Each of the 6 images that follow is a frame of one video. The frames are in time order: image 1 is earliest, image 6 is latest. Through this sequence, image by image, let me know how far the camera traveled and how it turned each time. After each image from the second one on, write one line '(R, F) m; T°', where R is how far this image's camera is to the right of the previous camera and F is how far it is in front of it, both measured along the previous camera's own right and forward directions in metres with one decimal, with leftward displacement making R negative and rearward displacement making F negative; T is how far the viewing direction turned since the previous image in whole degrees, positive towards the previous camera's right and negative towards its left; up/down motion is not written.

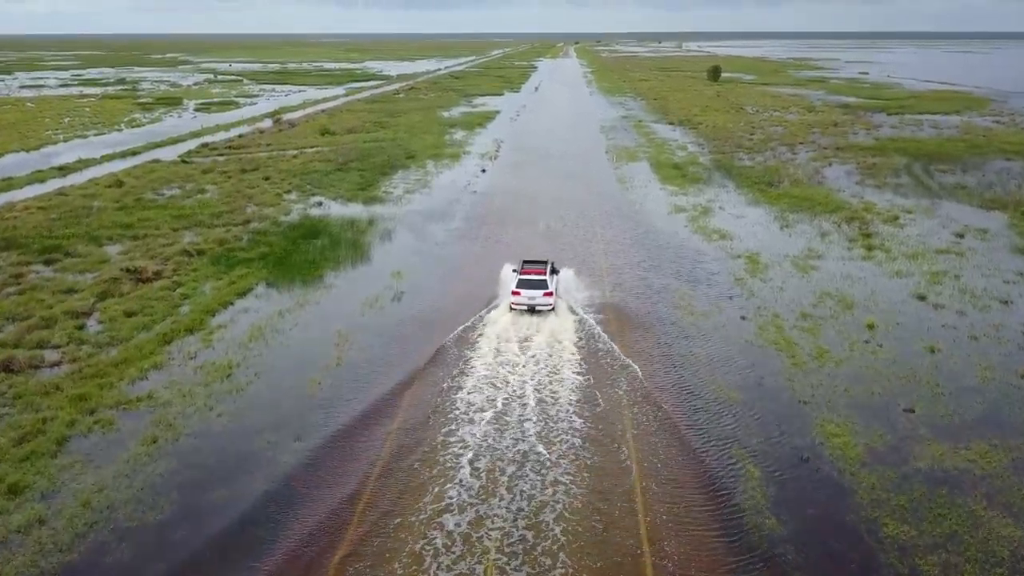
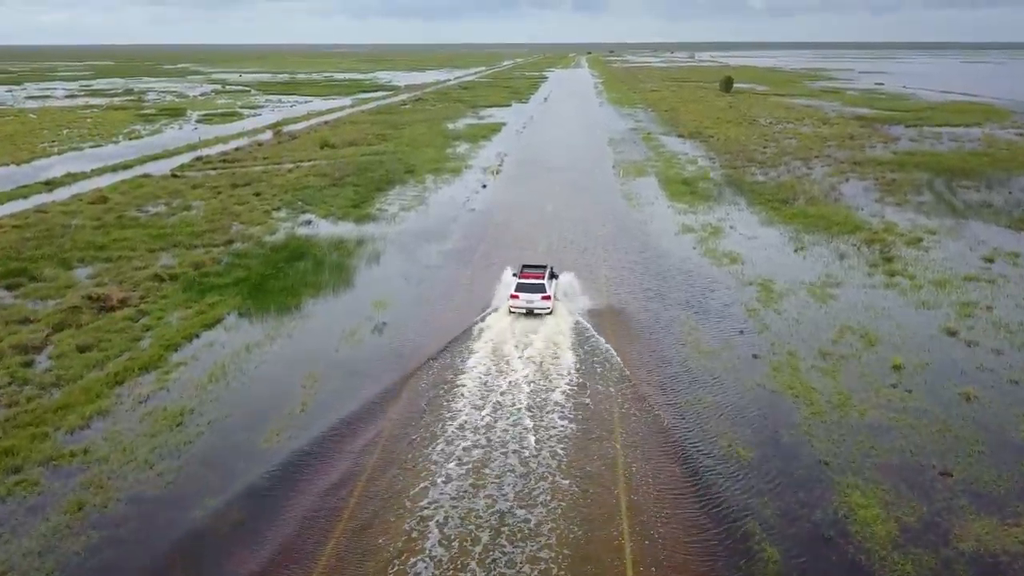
(+0.6, +2.1) m; -1°
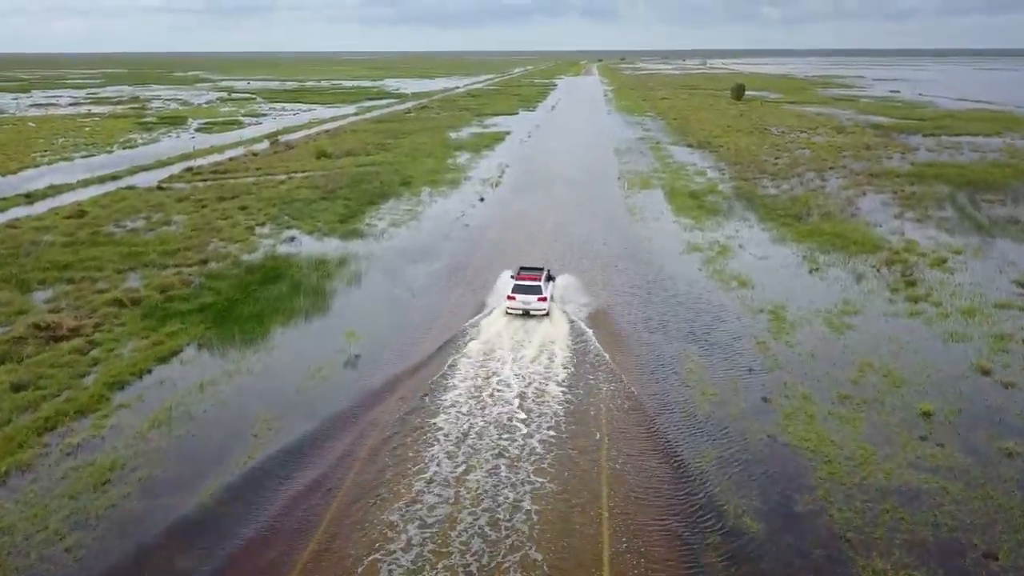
(+0.7, +2.2) m; -1°
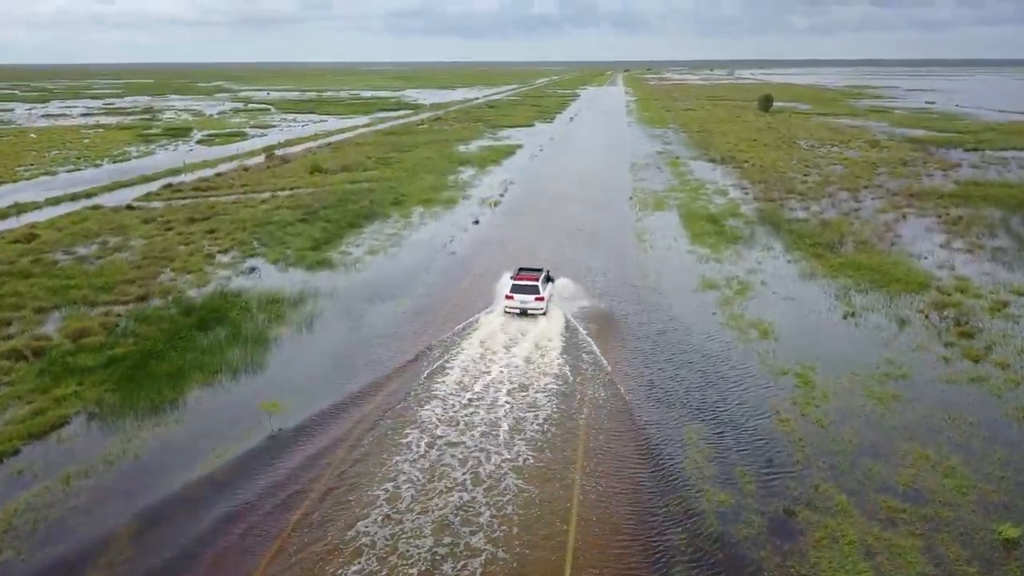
(+1.5, +4.4) m; -2°
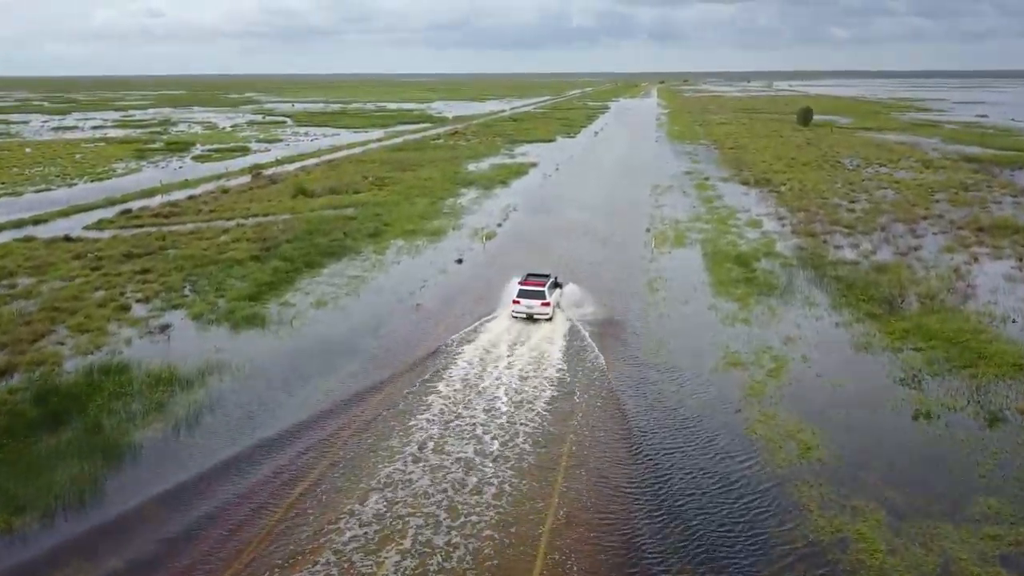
(+1.9, +6.5) m; -2°
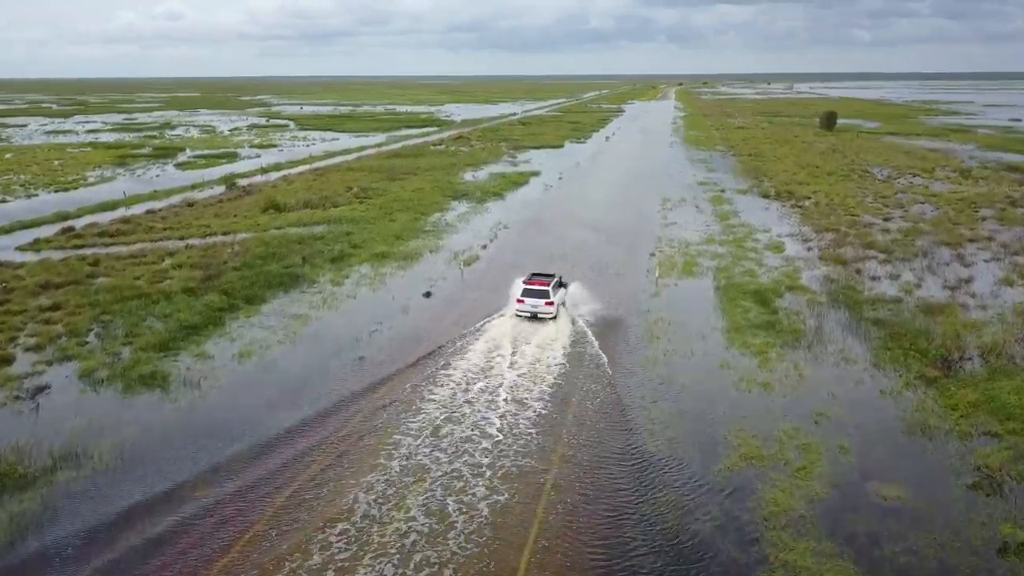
(+1.5, +5.2) m; -1°
